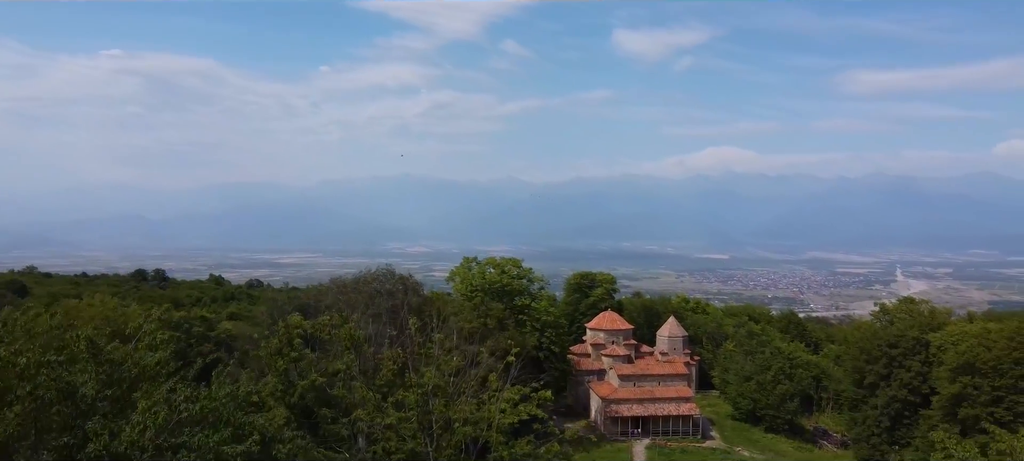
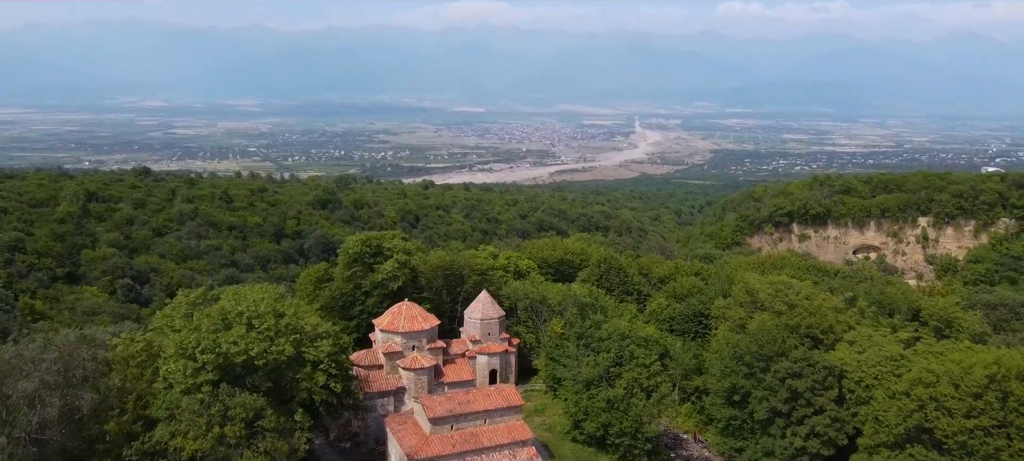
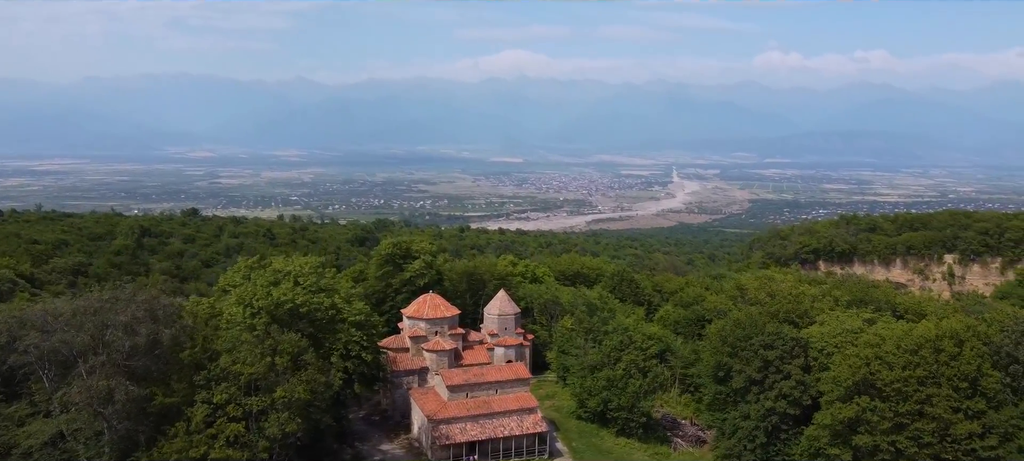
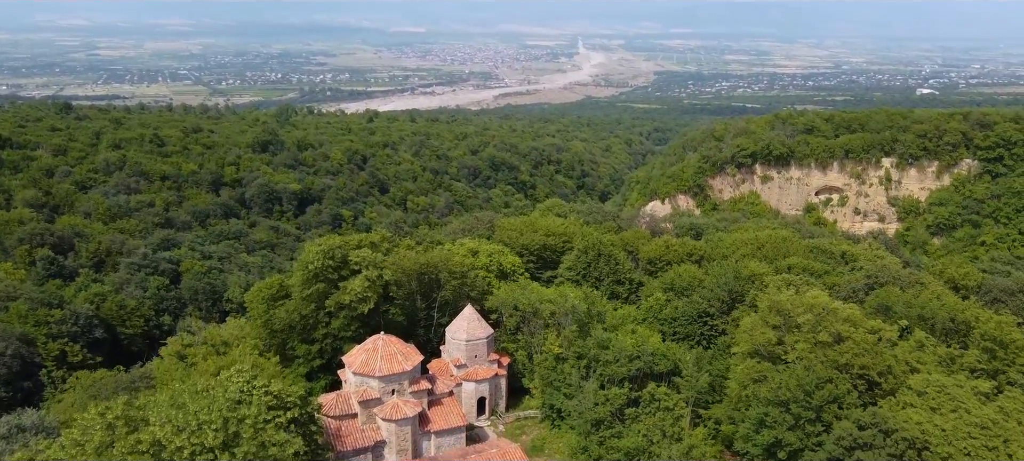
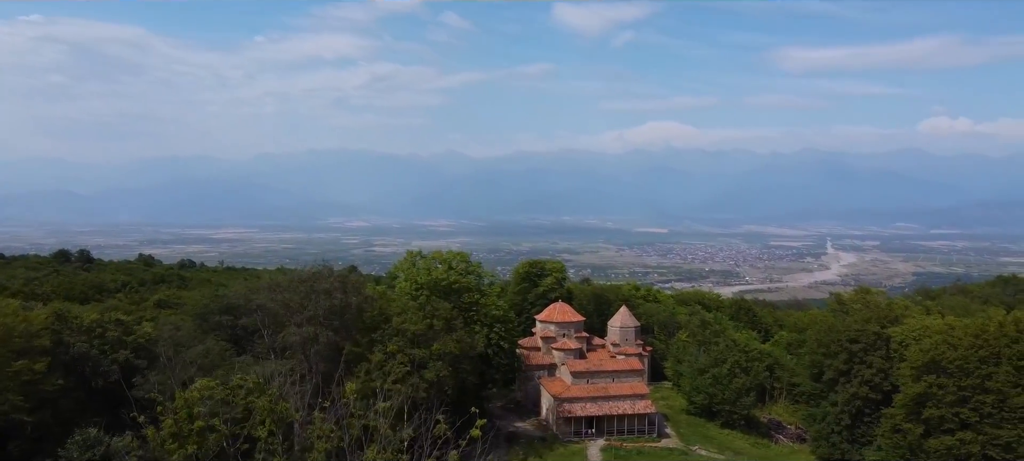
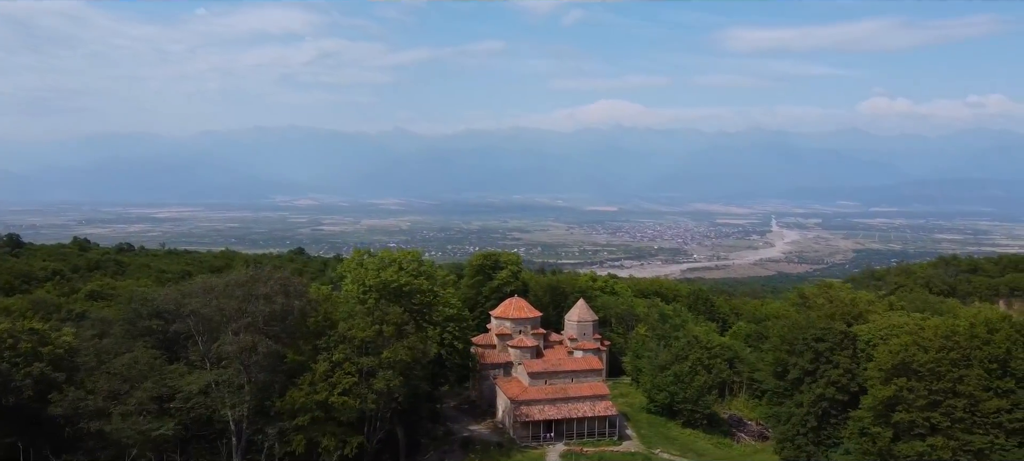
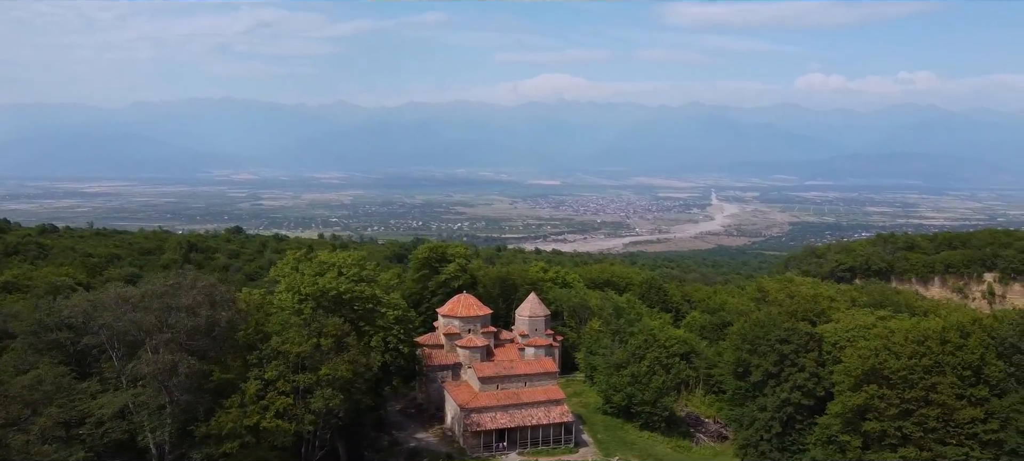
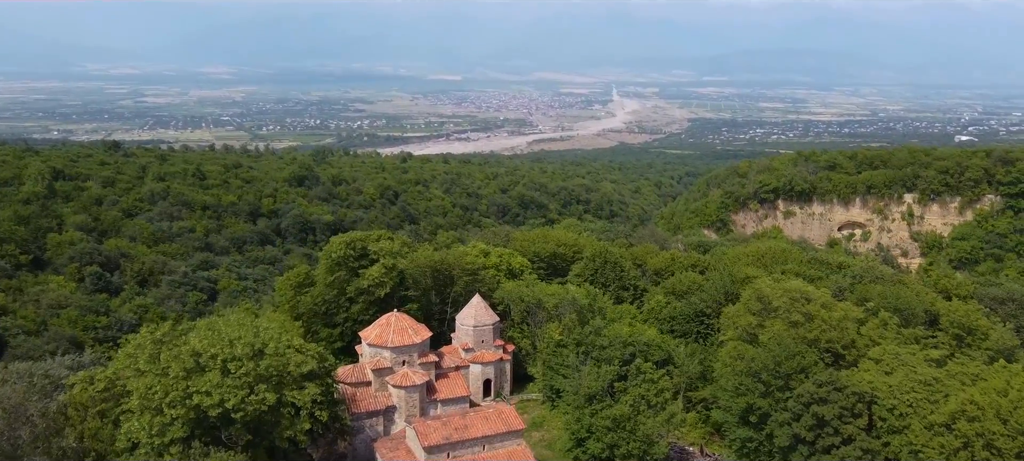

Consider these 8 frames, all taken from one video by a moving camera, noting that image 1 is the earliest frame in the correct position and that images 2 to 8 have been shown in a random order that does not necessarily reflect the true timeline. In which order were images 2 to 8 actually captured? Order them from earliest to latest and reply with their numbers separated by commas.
5, 6, 7, 3, 2, 8, 4
